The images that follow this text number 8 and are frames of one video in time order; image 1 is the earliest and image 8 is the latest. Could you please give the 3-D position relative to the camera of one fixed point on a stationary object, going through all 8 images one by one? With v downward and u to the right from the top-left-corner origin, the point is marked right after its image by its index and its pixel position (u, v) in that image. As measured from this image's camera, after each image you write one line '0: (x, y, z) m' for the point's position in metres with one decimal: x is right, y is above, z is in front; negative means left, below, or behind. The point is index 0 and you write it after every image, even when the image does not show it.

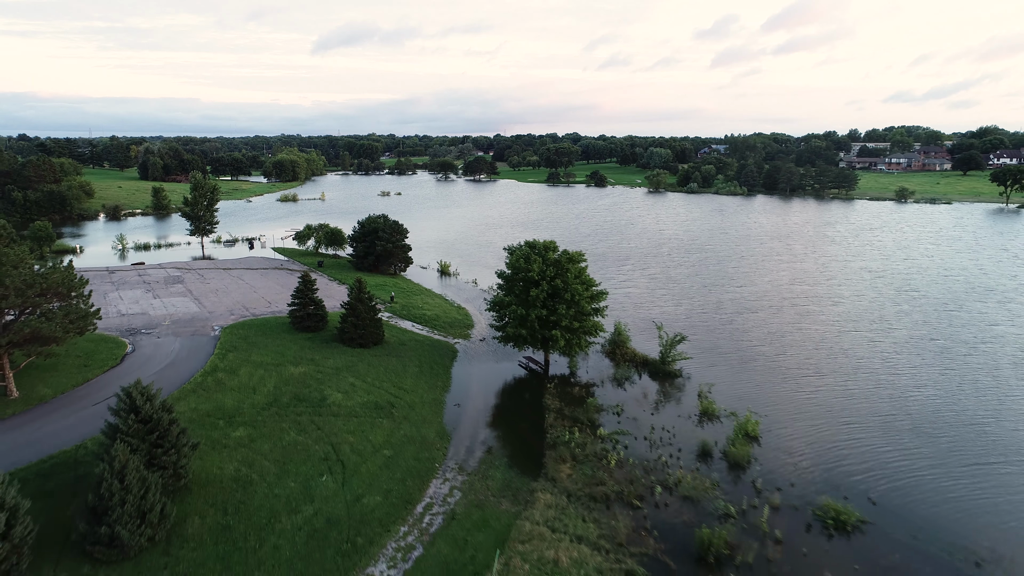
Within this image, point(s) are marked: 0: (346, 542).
0: (-4.4, -6.8, +17.6) m
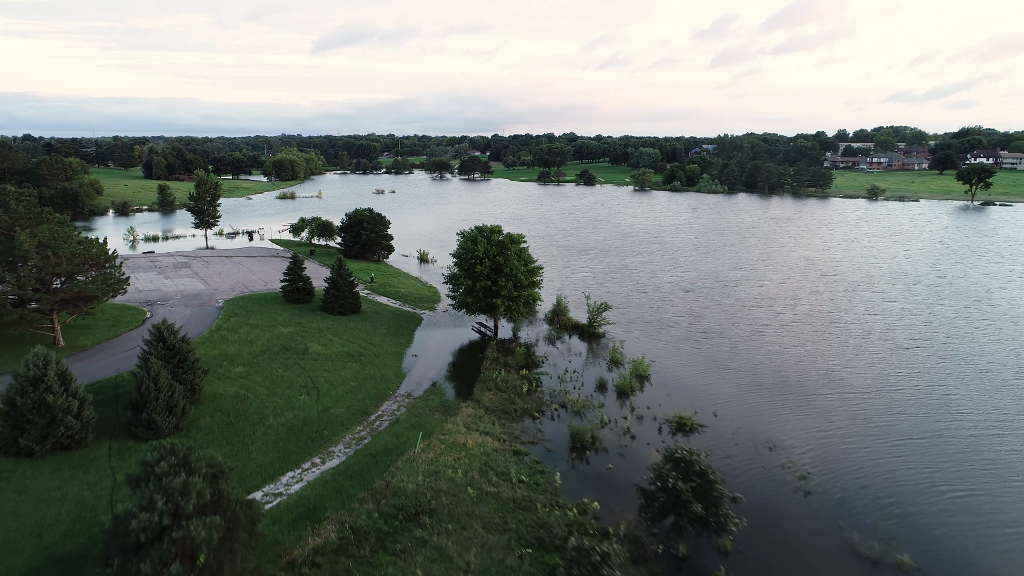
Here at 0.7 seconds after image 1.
0: (-7.3, -5.4, +24.4) m
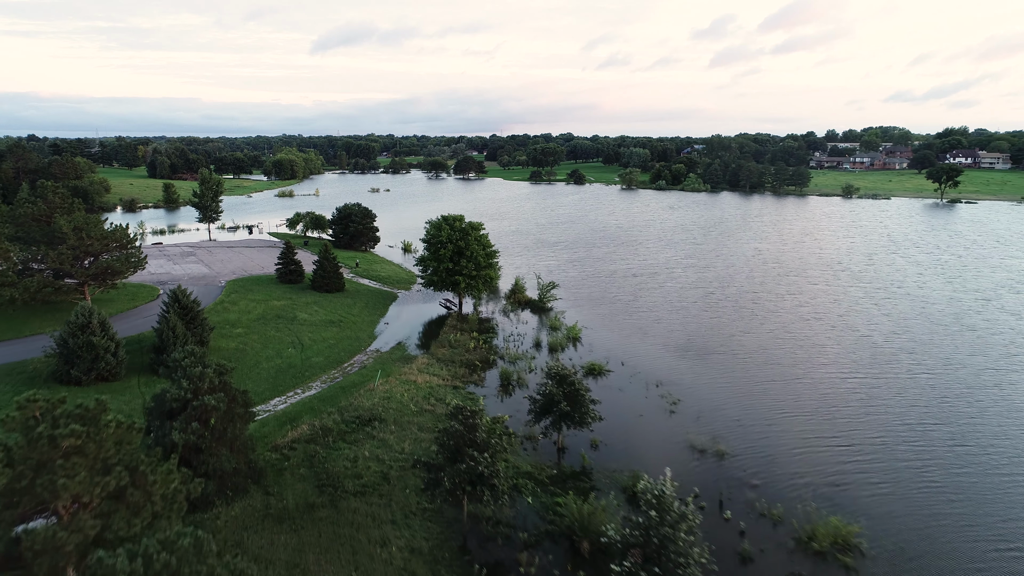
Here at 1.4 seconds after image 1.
0: (-10.1, -4.1, +31.0) m
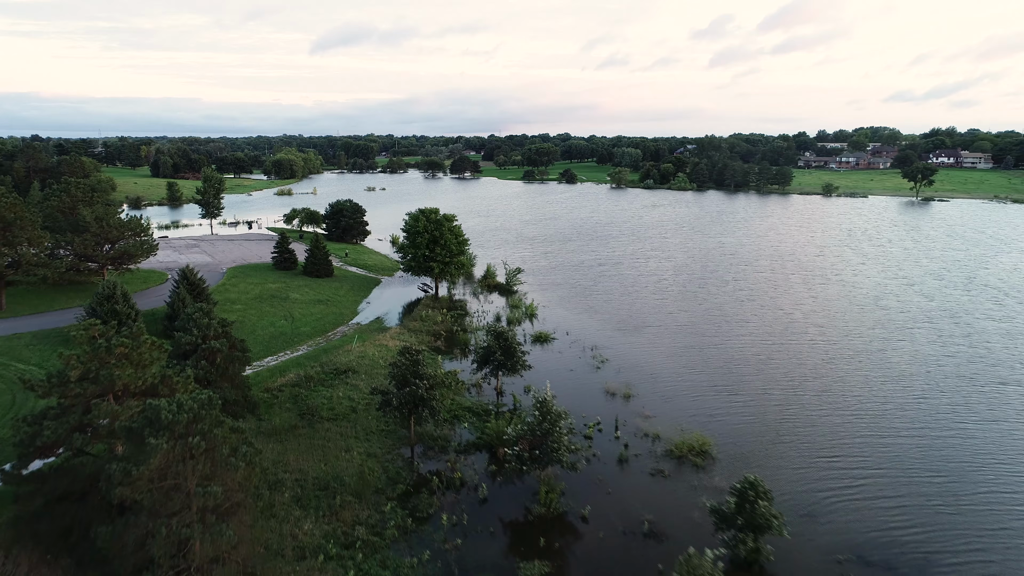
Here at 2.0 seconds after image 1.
0: (-12.6, -2.9, +36.7) m
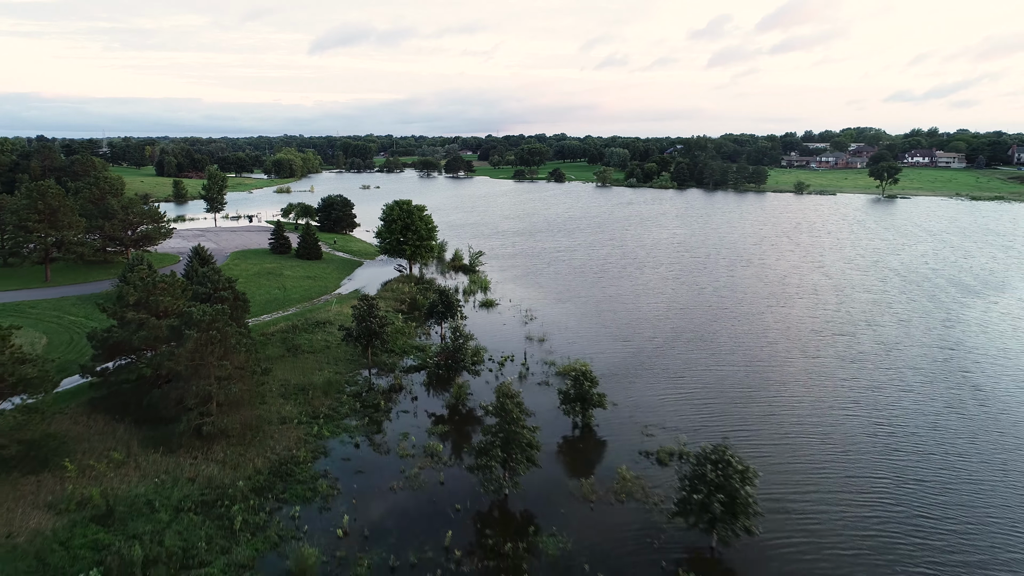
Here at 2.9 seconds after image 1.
0: (-16.1, -1.1, +45.4) m
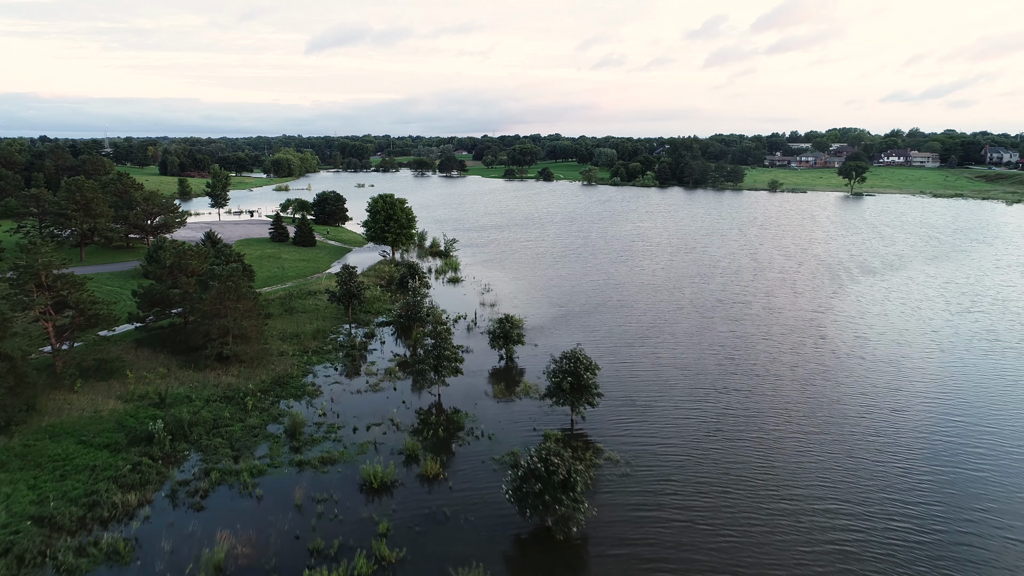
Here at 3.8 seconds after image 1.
0: (-19.3, +0.8, +54.1) m
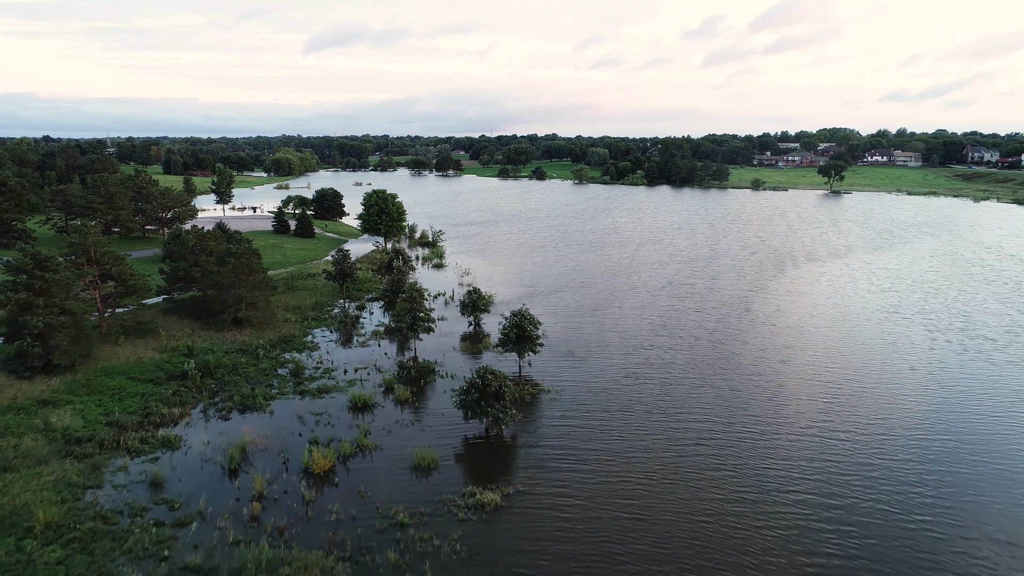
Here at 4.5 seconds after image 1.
0: (-21.4, +2.2, +60.8) m
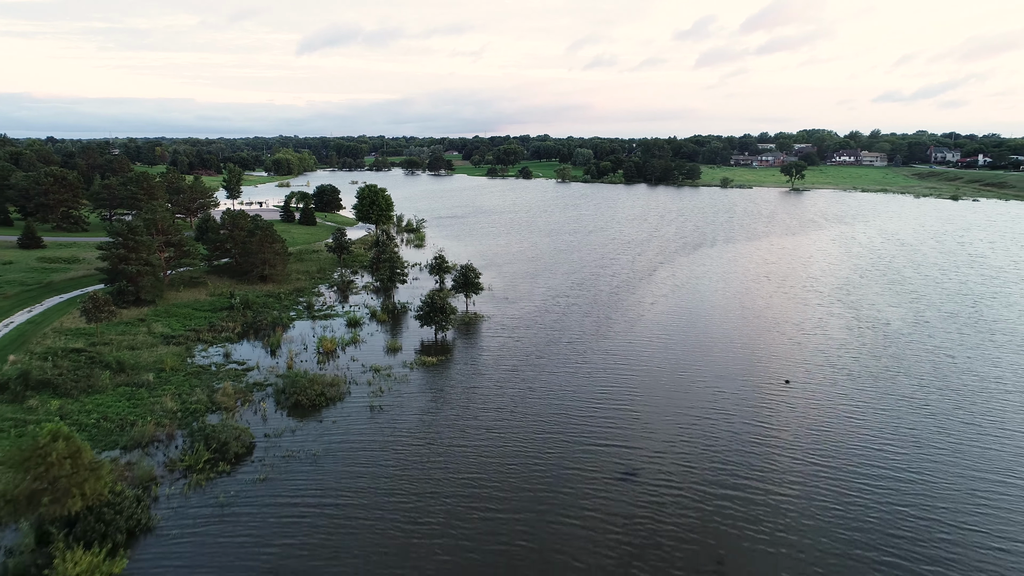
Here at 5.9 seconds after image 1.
0: (-25.3, +5.0, +74.6) m
